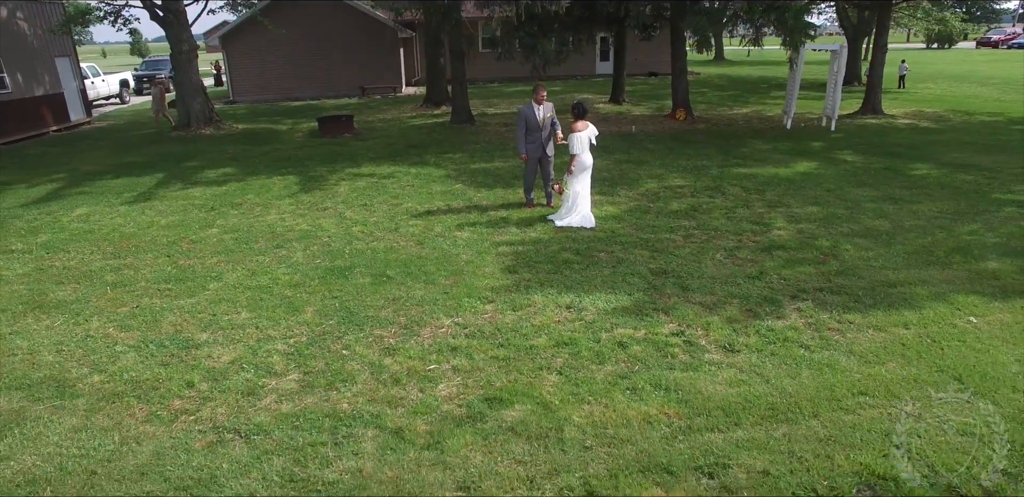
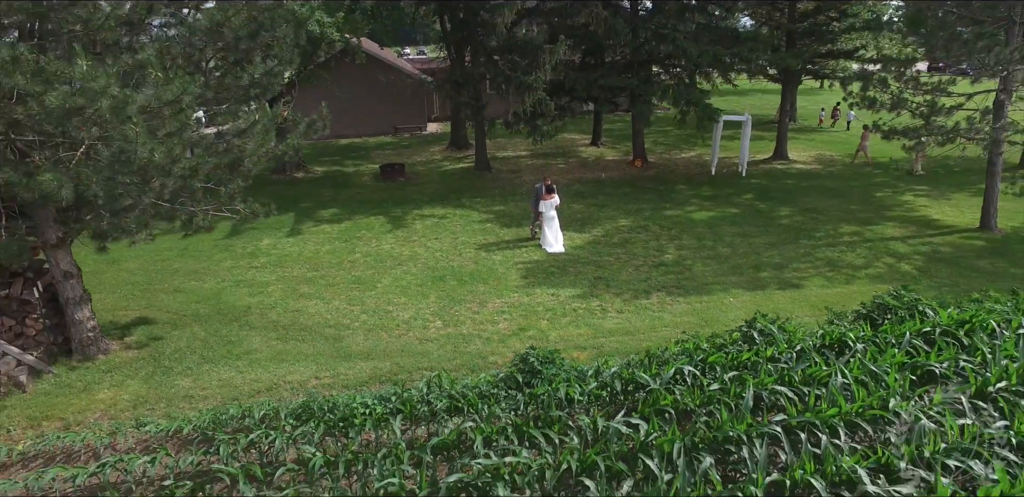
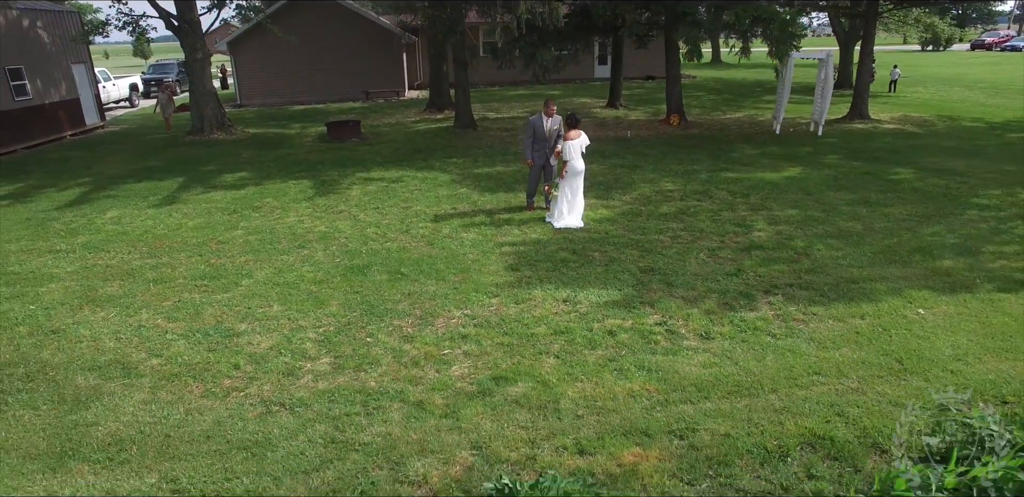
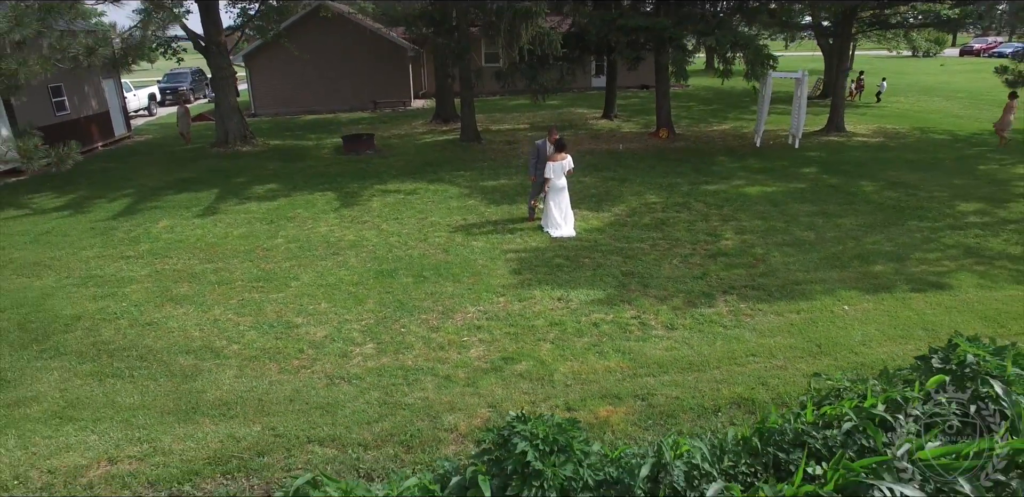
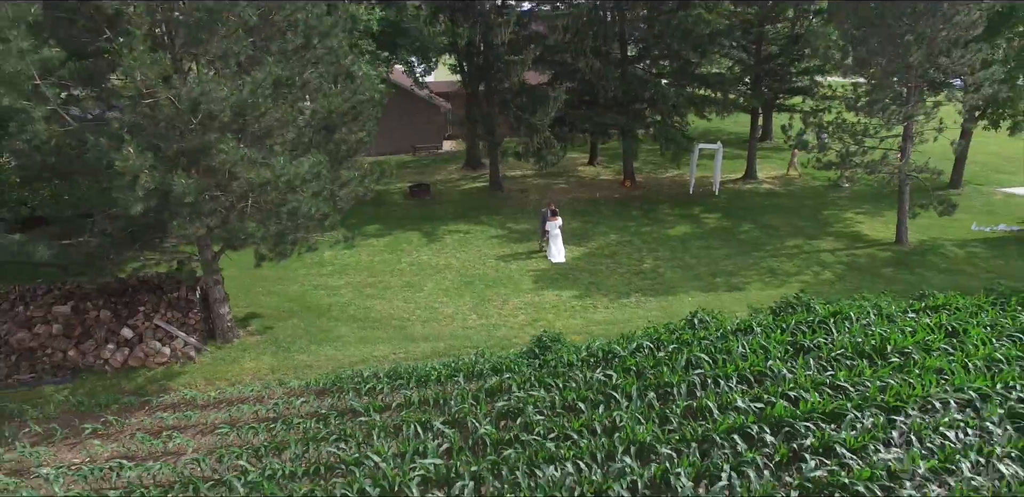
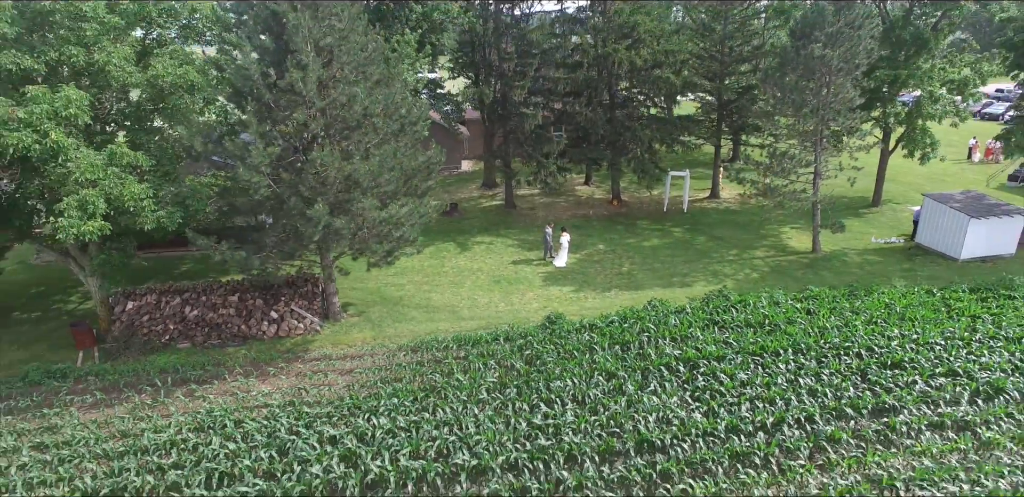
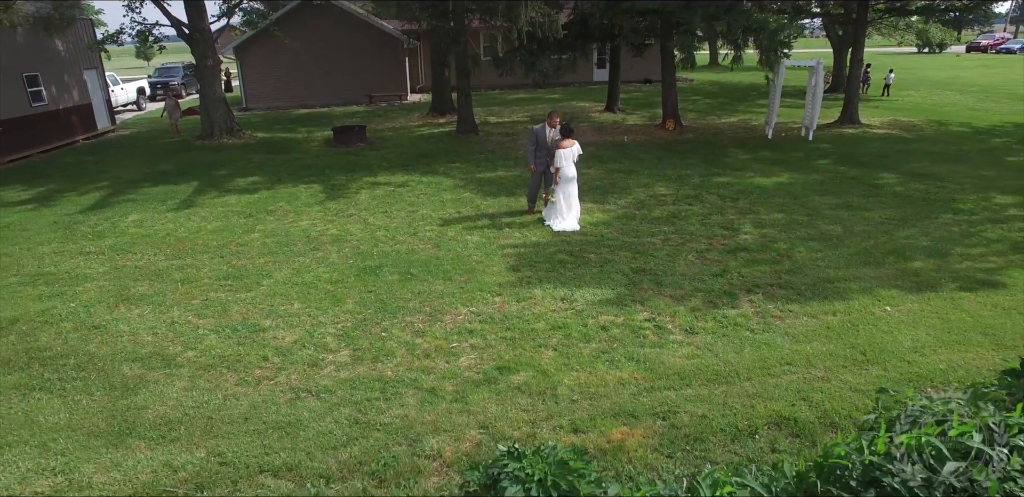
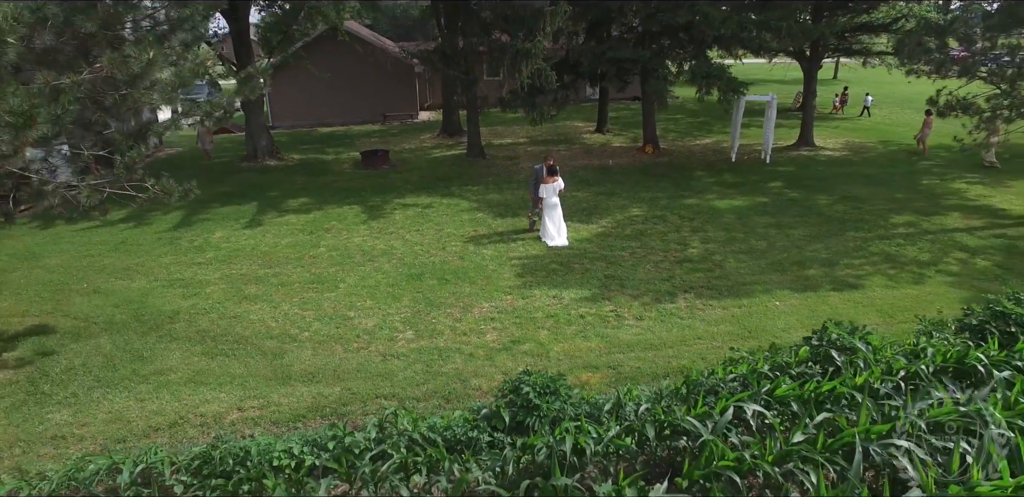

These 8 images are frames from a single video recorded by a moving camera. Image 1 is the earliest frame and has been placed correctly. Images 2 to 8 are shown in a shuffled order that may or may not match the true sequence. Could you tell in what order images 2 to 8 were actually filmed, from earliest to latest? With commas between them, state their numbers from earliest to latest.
3, 7, 4, 8, 2, 5, 6
